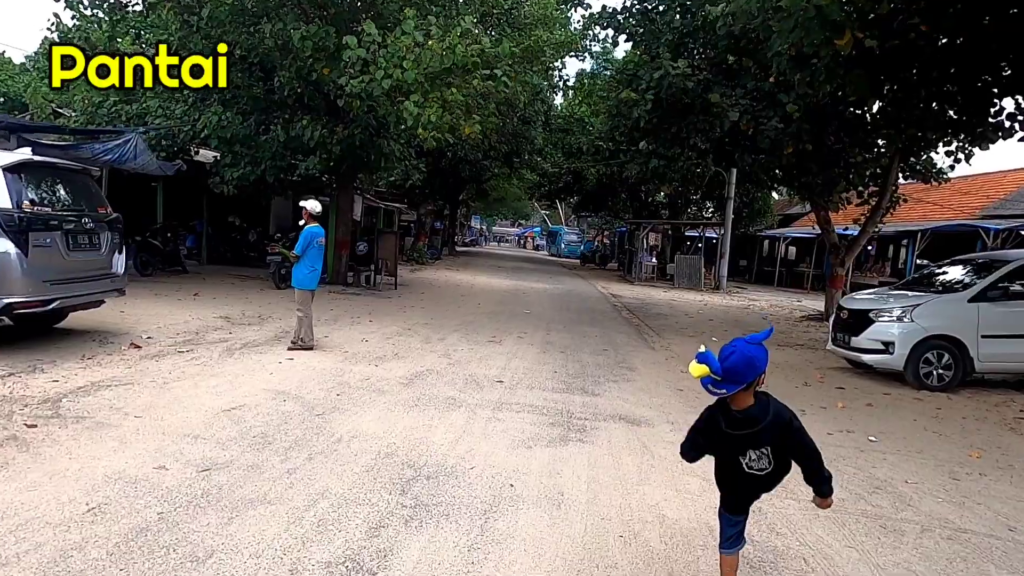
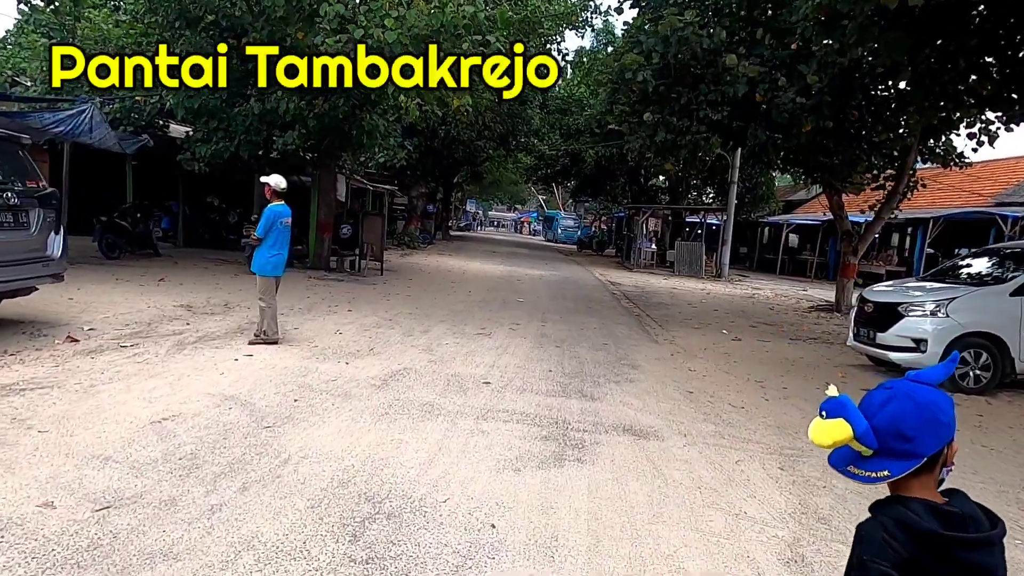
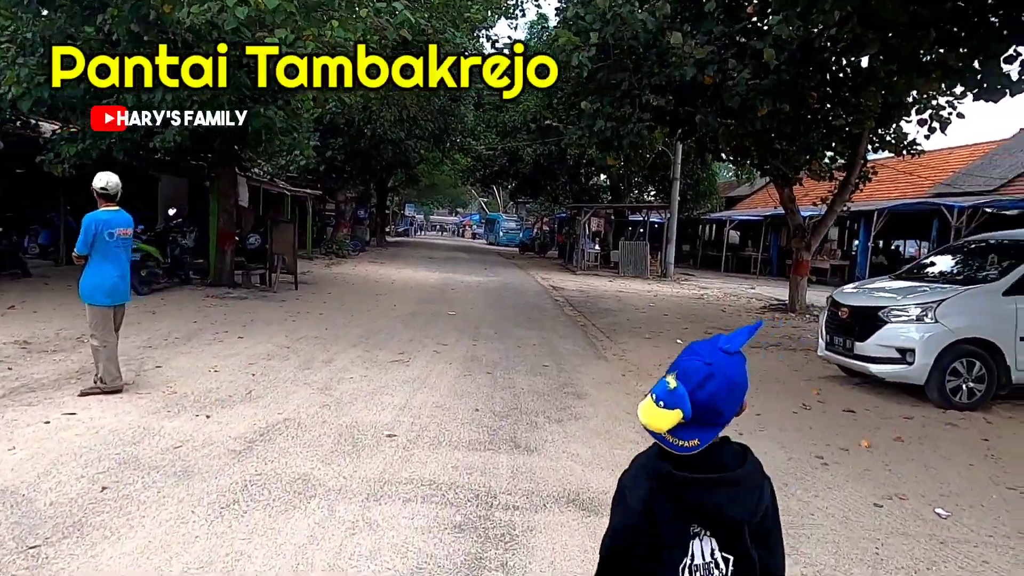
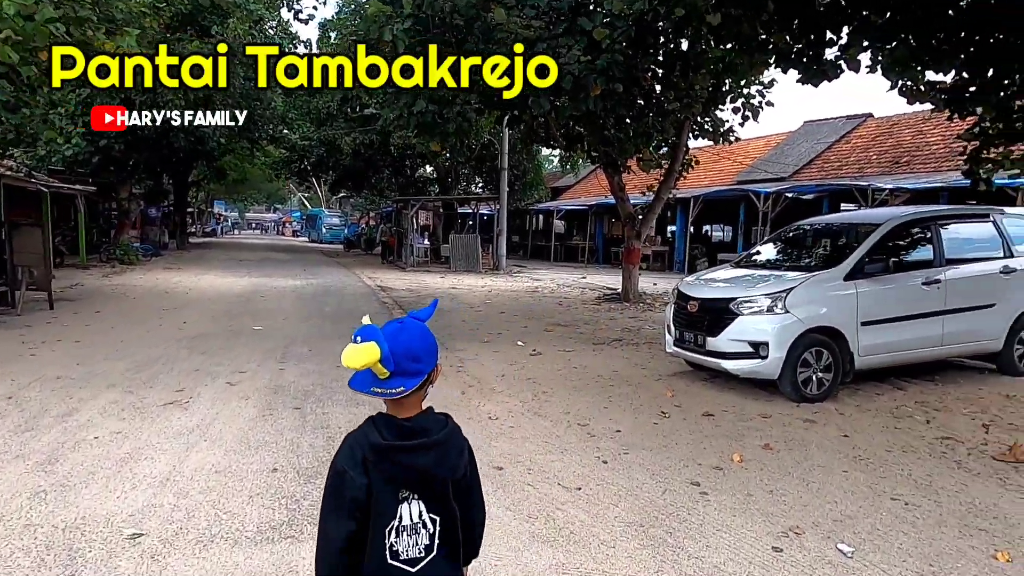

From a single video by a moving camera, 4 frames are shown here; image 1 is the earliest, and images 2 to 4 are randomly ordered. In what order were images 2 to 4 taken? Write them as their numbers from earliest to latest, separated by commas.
2, 3, 4
